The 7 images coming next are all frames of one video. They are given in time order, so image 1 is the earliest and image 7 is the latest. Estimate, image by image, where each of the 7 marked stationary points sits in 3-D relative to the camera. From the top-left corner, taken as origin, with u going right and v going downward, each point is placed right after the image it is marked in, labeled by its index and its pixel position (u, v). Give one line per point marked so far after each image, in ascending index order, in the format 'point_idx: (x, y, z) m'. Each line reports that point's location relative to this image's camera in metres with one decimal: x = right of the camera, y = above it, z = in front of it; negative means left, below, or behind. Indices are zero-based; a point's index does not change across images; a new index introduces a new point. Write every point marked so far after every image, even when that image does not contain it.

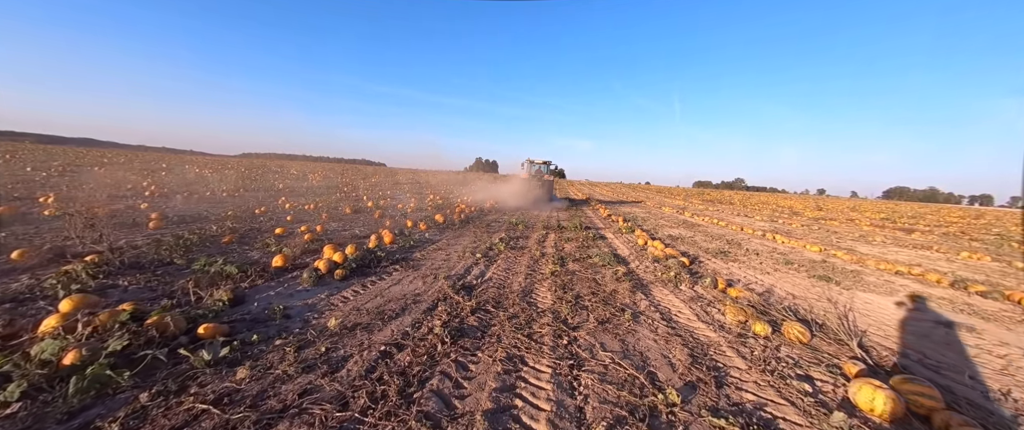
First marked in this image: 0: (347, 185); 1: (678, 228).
0: (-10.0, +1.8, +20.0) m
1: (+6.2, -0.5, +12.3) m
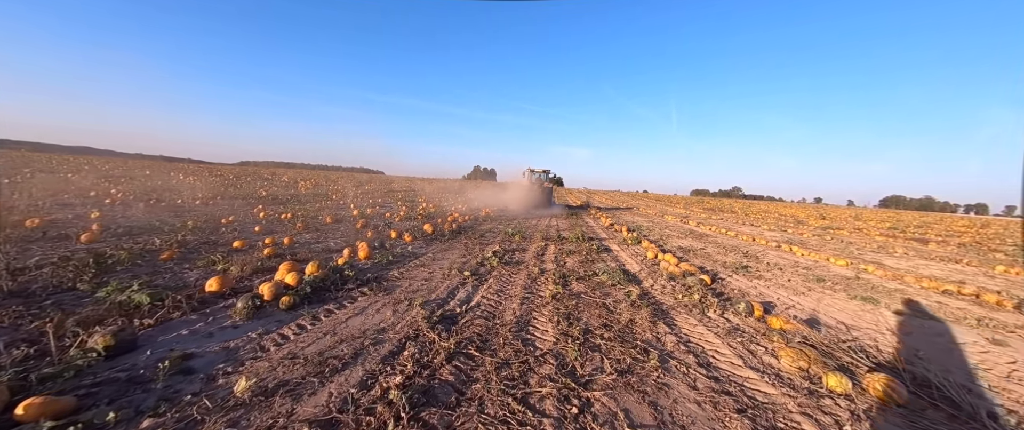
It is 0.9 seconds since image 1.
0: (-10.2, +1.2, +19.1) m
1: (+6.1, -0.8, +11.5) m
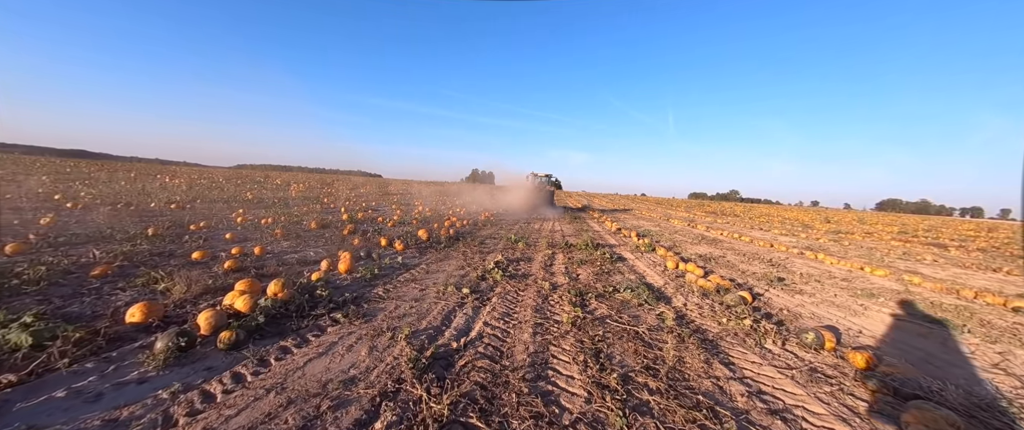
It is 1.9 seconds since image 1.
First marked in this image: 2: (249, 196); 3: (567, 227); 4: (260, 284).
0: (-10.2, +1.0, +18.2) m
1: (+6.2, -1.0, +10.7) m
2: (-11.9, +0.9, +15.0) m
3: (+2.3, -0.5, +13.4) m
4: (-3.0, -0.8, +3.8) m
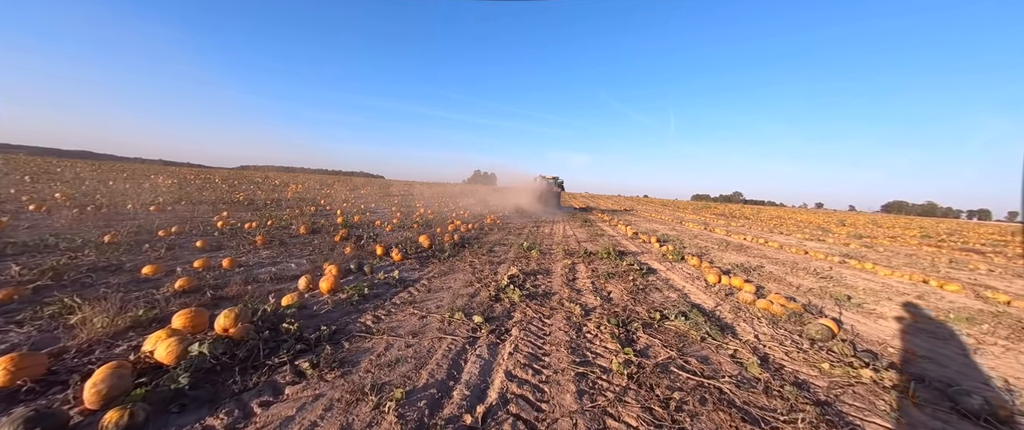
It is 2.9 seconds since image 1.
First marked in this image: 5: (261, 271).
0: (-9.8, +0.9, +17.3) m
1: (+6.5, -1.1, +9.7) m
2: (-11.6, +0.8, +14.1) m
3: (+2.6, -0.6, +12.4) m
4: (-2.7, -0.9, +2.9) m
5: (-3.5, -0.8, +4.7) m
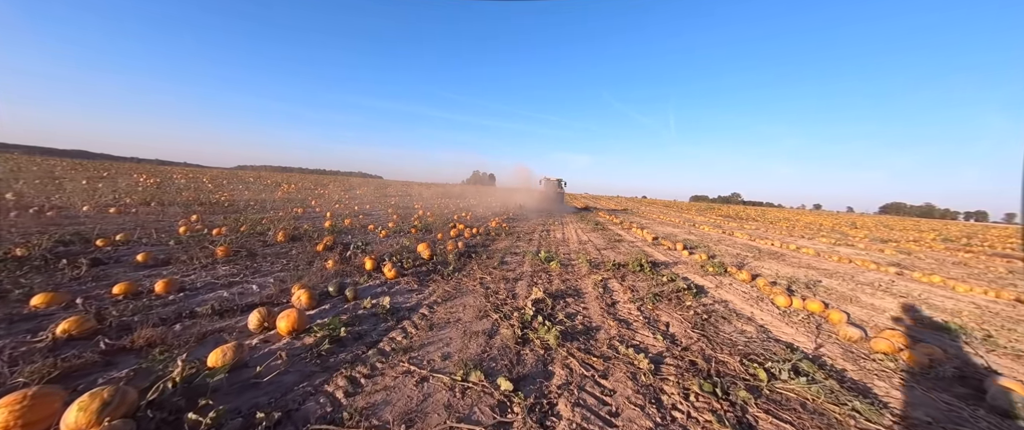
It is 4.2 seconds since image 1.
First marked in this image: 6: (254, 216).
0: (-9.6, +0.8, +16.1) m
1: (+6.7, -1.2, +8.5) m
2: (-11.3, +0.7, +12.9) m
3: (+2.9, -0.7, +11.3) m
4: (-2.4, -1.0, +1.7) m
5: (-3.2, -0.9, +3.5) m
6: (-7.0, 0.0, +9.0) m
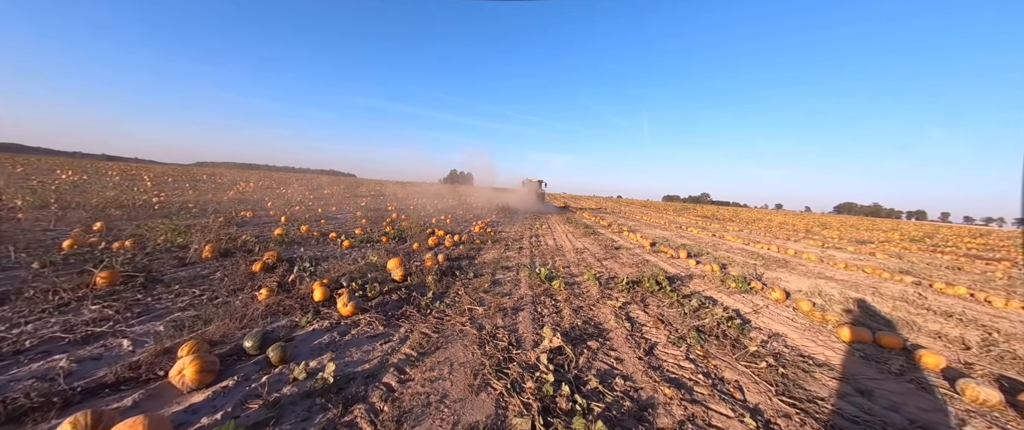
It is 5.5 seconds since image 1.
0: (-10.3, +0.7, +14.3) m
1: (+6.5, -1.4, +7.8) m
2: (-11.9, +0.5, +10.9) m
3: (+2.4, -0.9, +10.3) m
4: (-2.2, -1.1, +0.4) m
5: (-3.1, -1.0, +2.1) m
6: (-7.3, -0.2, +7.3) m
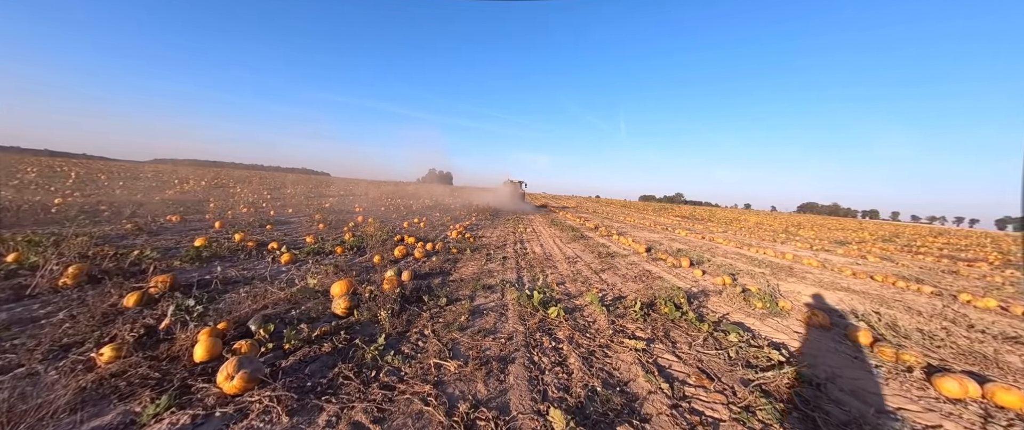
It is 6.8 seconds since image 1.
0: (-11.0, +0.6, +12.4) m
1: (+6.1, -1.5, +7.0) m
2: (-12.4, +0.4, +9.0) m
3: (+1.9, -1.0, +9.2) m
4: (-2.1, -1.2, -0.9) m
5: (-3.1, -1.1, +0.7) m
6: (-7.6, -0.3, +5.6) m
